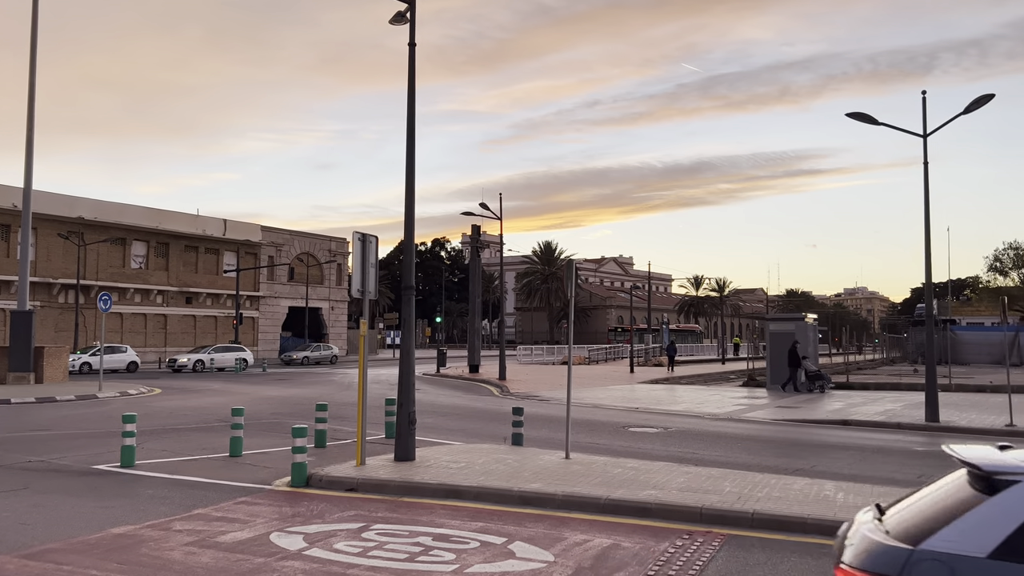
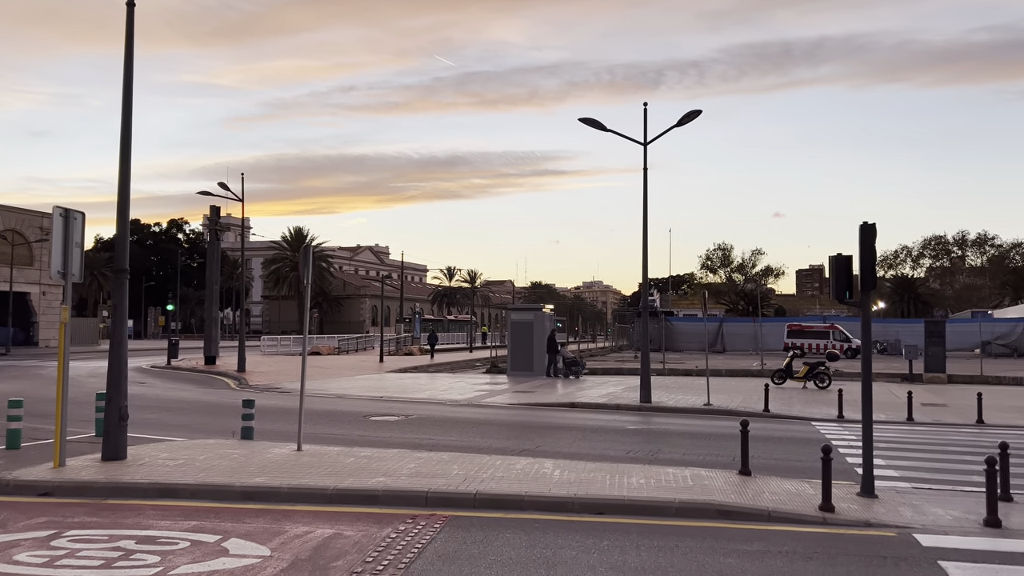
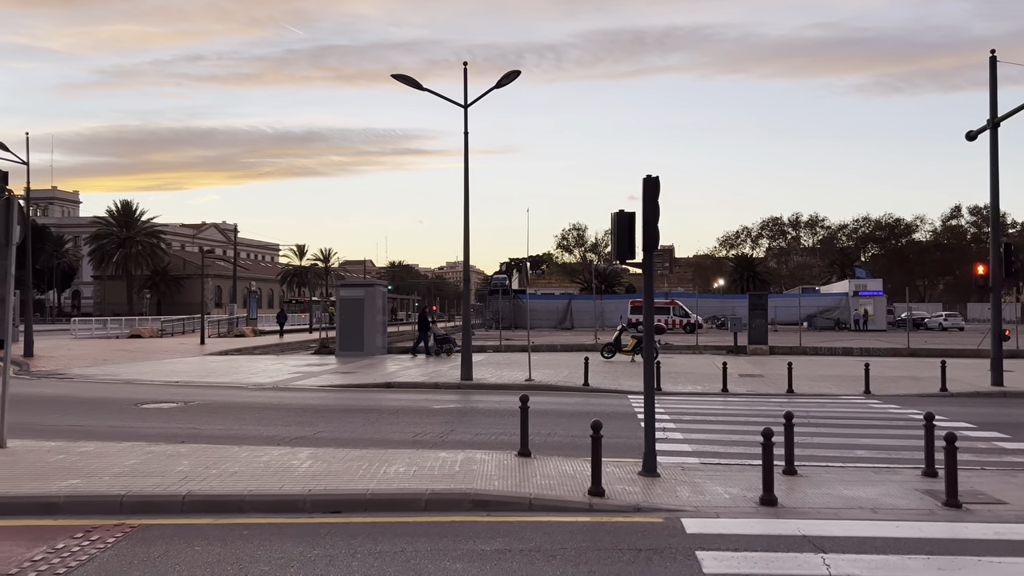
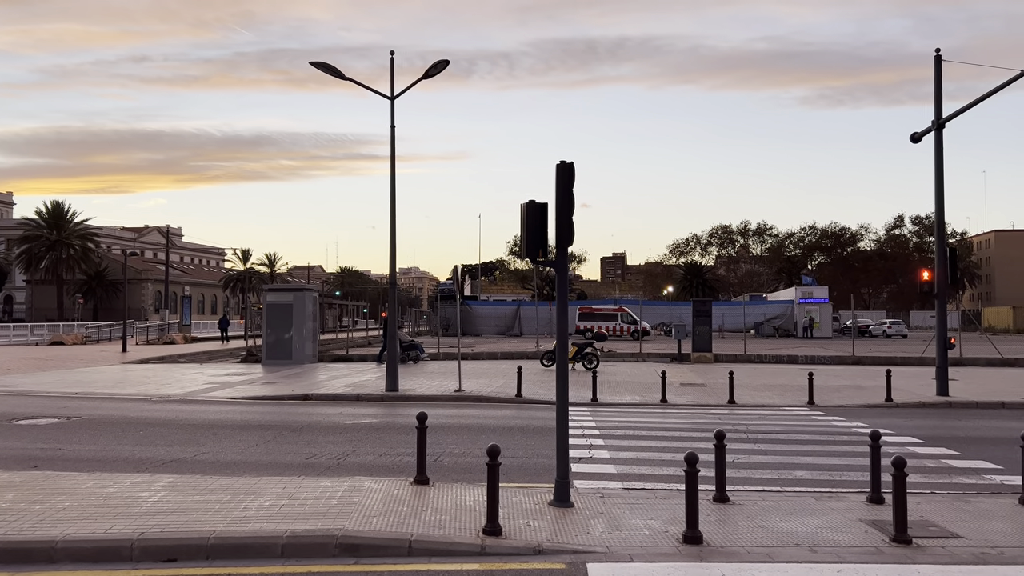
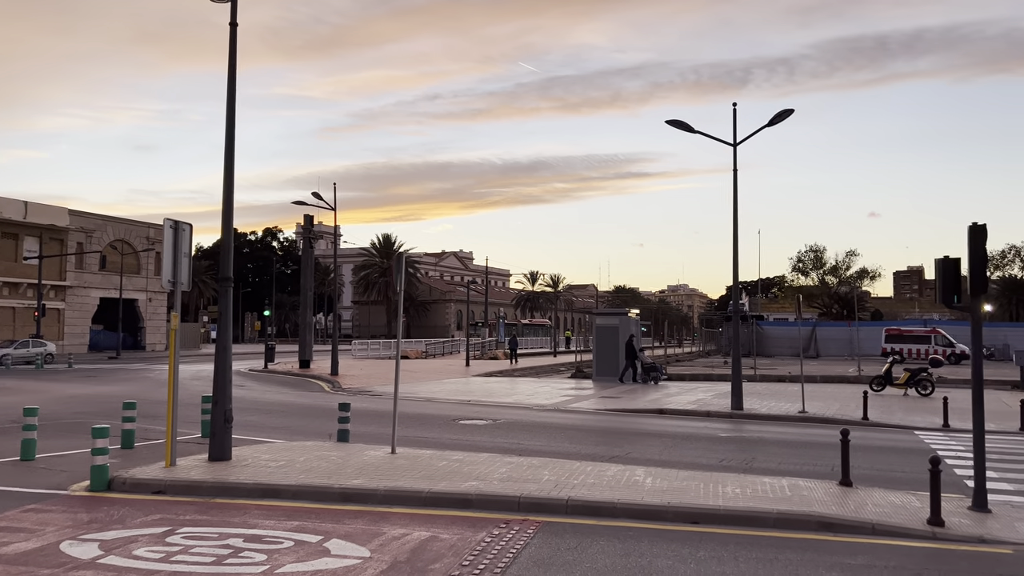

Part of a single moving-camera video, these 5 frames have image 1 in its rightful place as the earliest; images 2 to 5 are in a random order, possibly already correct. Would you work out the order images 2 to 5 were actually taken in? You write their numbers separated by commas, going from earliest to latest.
5, 2, 3, 4
